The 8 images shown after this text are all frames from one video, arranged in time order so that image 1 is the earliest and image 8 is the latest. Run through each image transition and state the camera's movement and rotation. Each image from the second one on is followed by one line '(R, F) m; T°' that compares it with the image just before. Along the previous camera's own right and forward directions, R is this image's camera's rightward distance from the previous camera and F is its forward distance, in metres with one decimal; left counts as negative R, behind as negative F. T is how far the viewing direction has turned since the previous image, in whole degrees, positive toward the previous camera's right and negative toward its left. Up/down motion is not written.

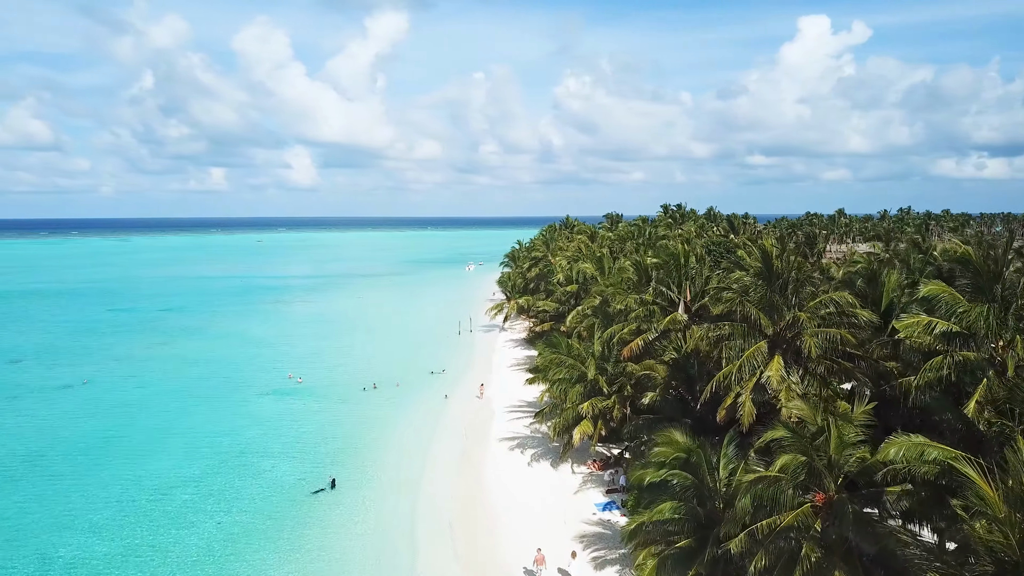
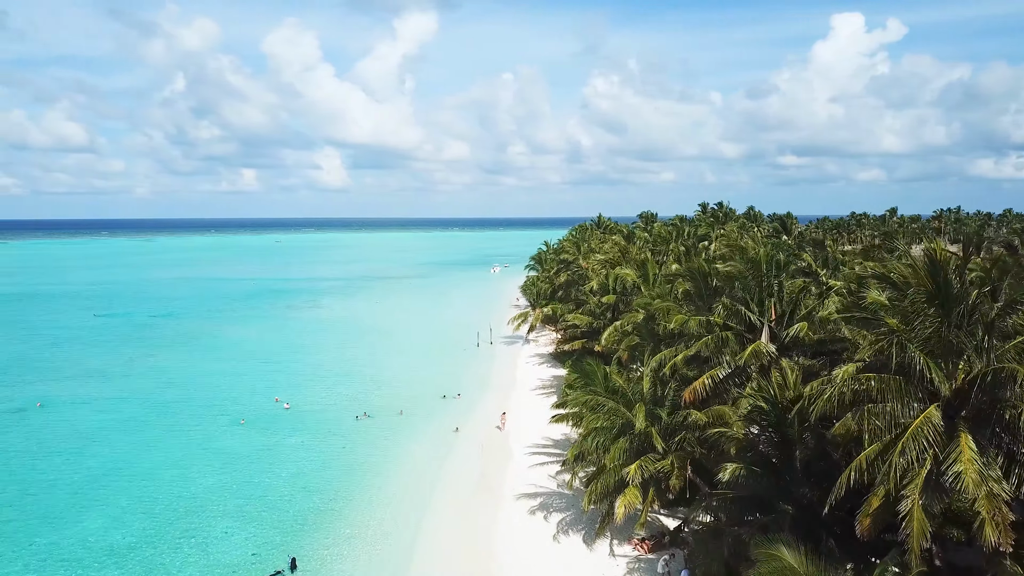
(+0.1, +5.7) m; -2°
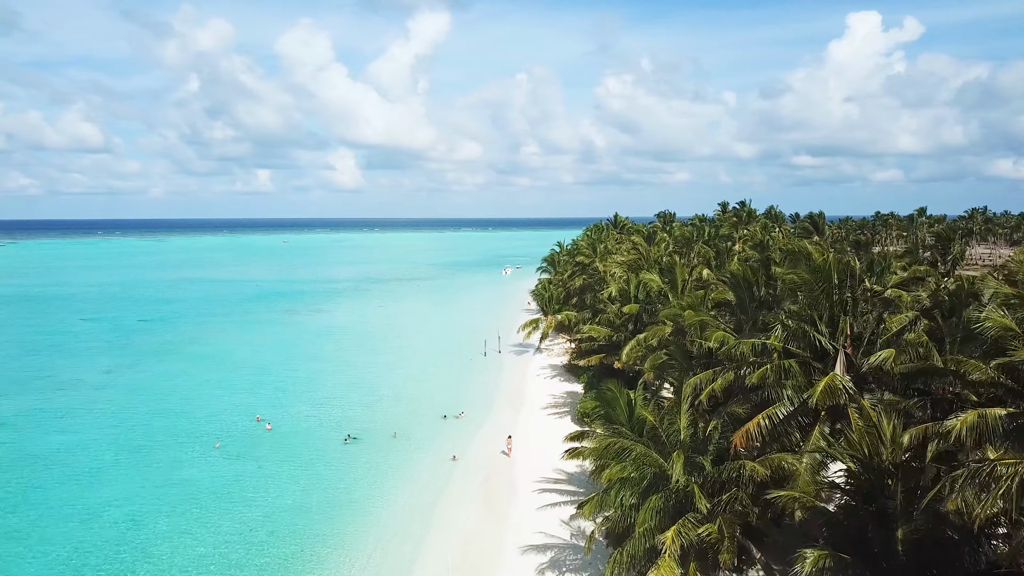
(+0.2, +3.5) m; -1°
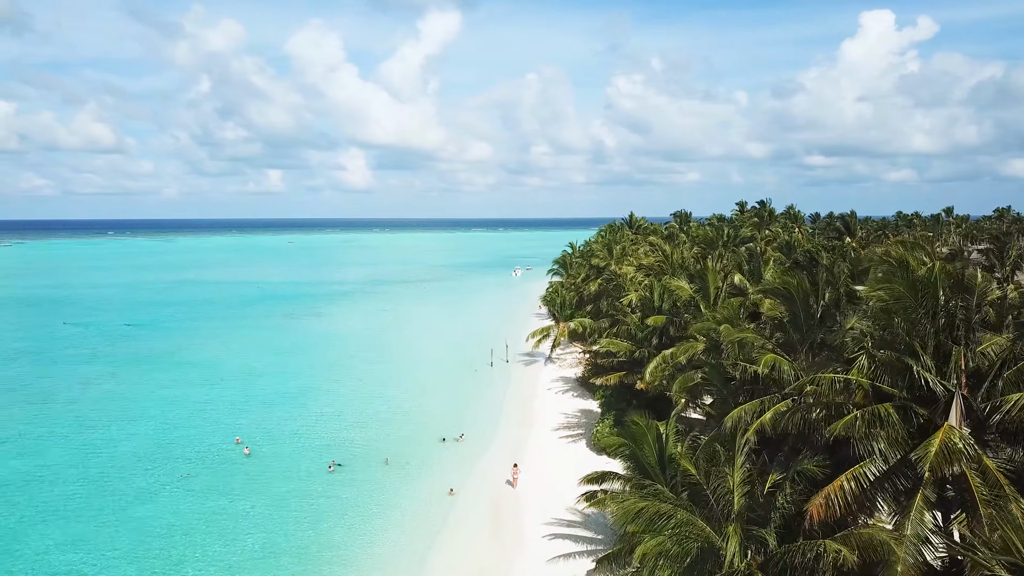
(+0.1, +3.1) m; -1°
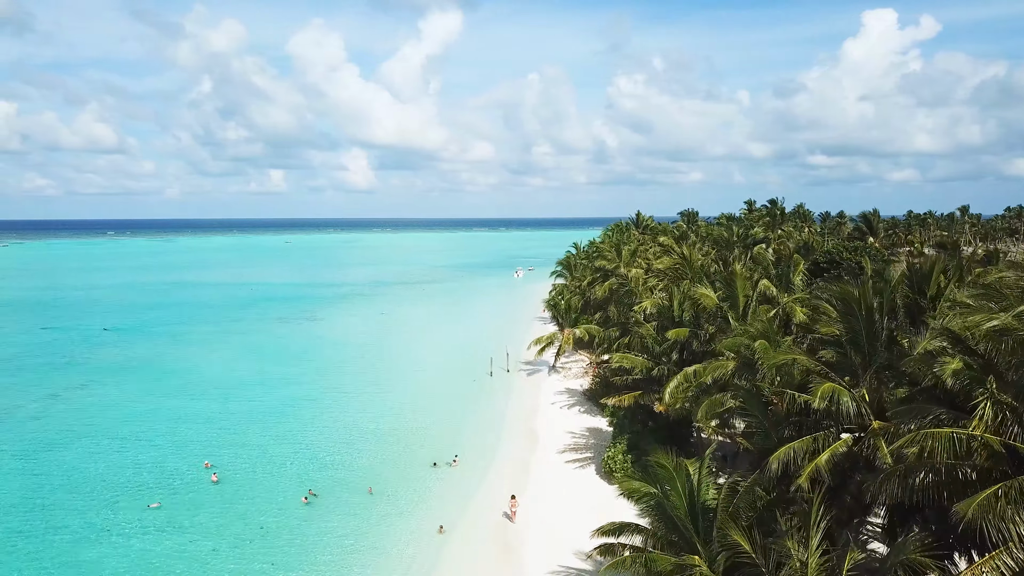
(+0.1, +2.7) m; 0°
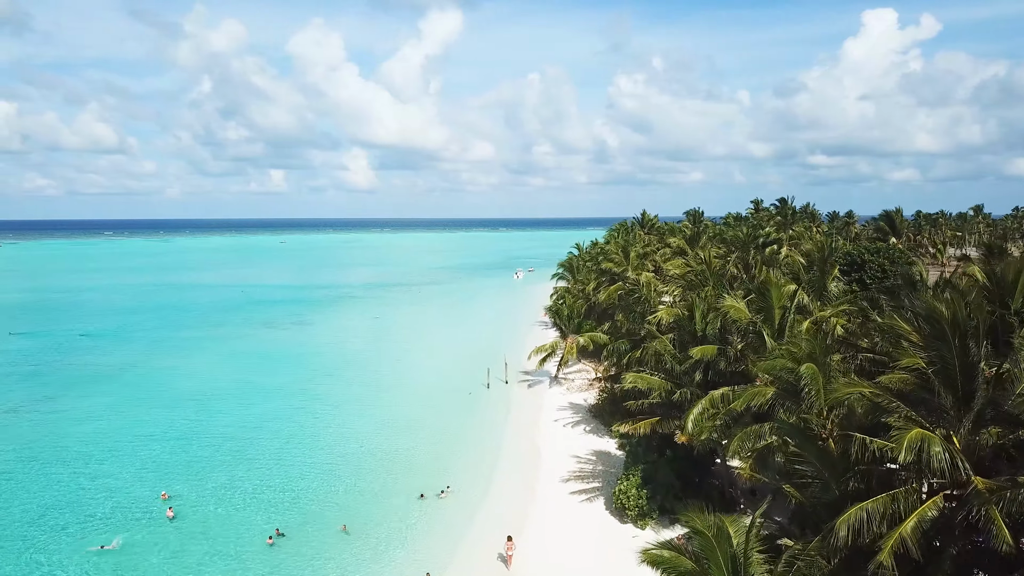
(+0.1, +2.7) m; 0°
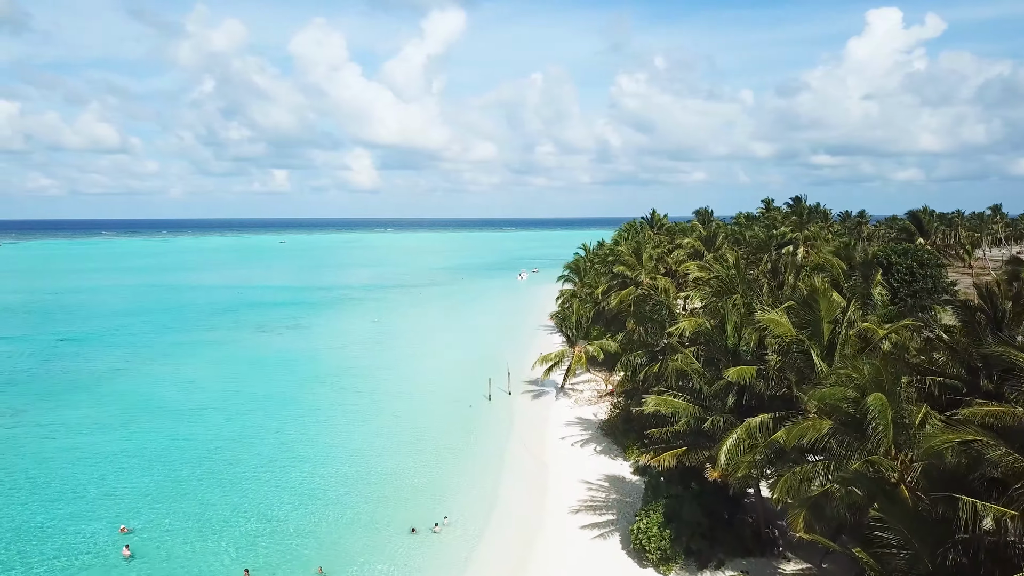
(0.0, +2.3) m; 0°
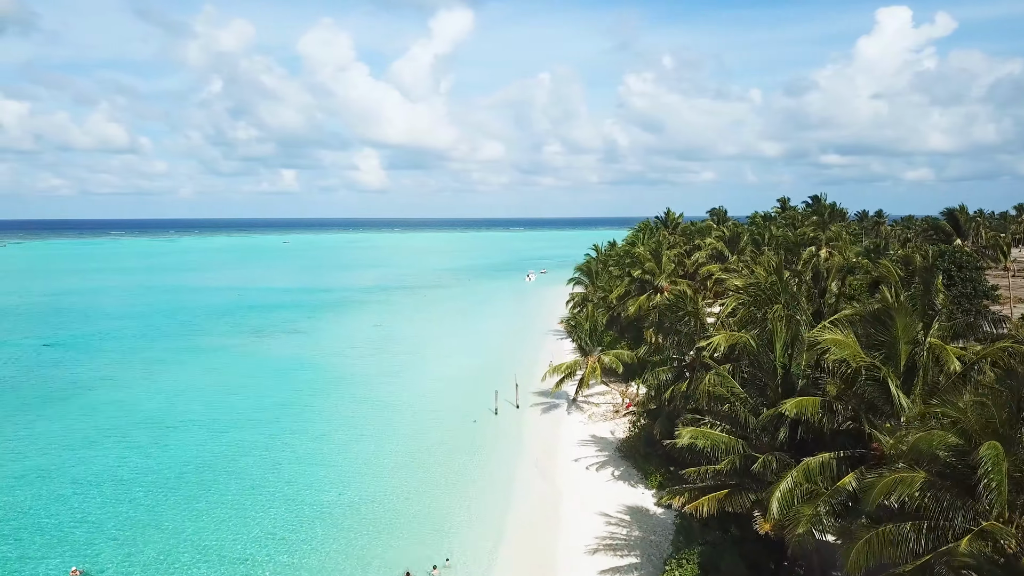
(0.0, +2.4) m; -1°
